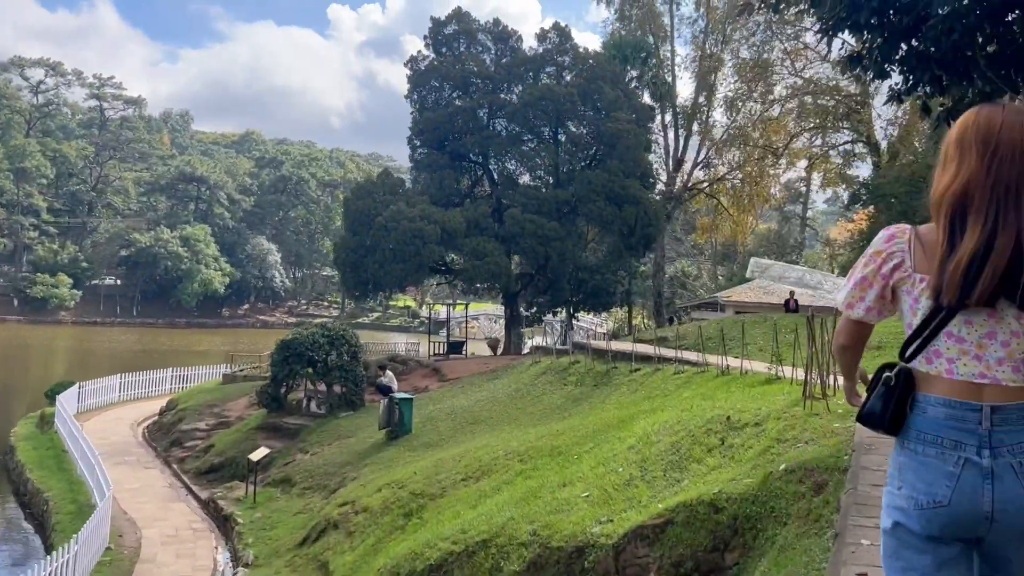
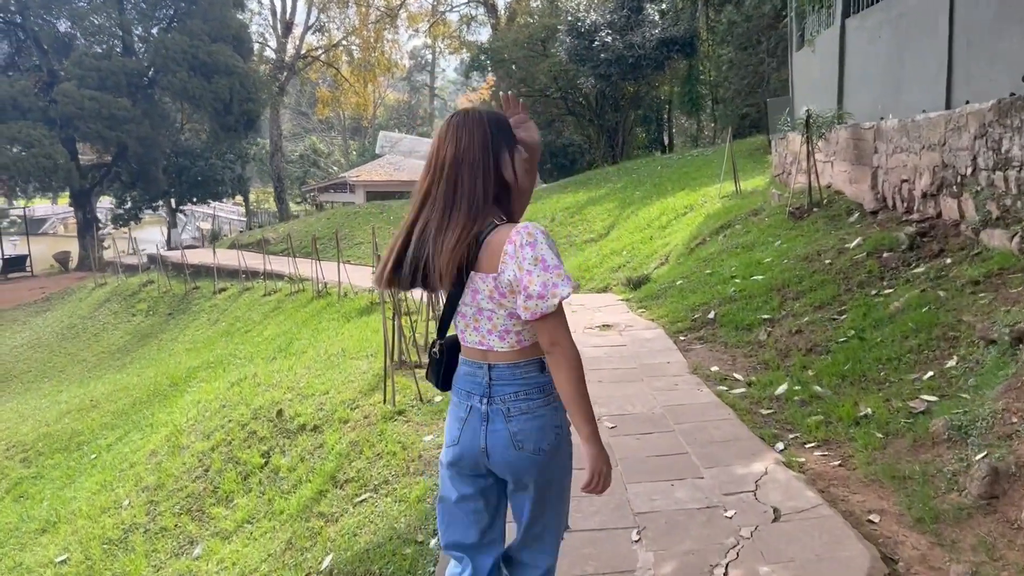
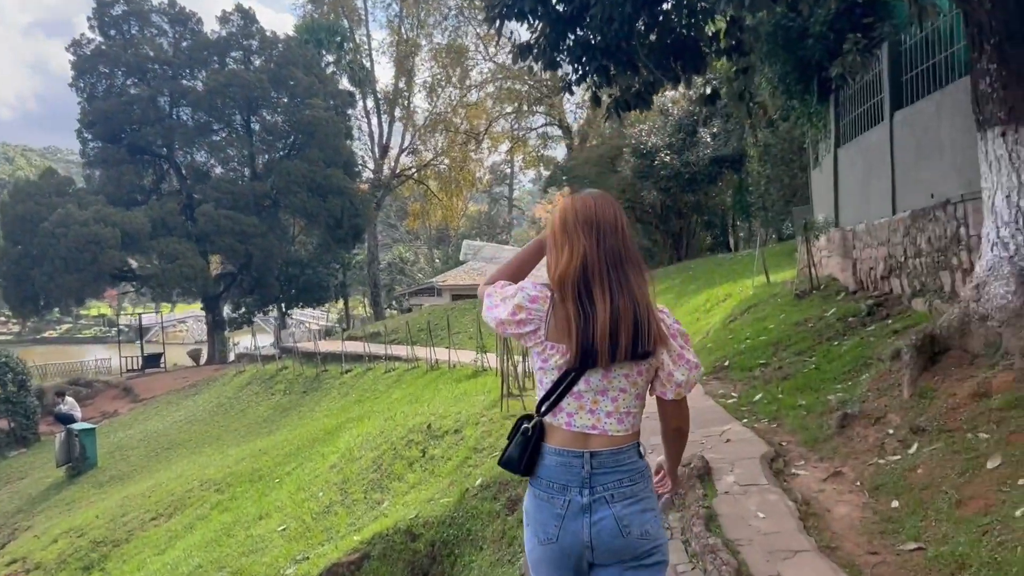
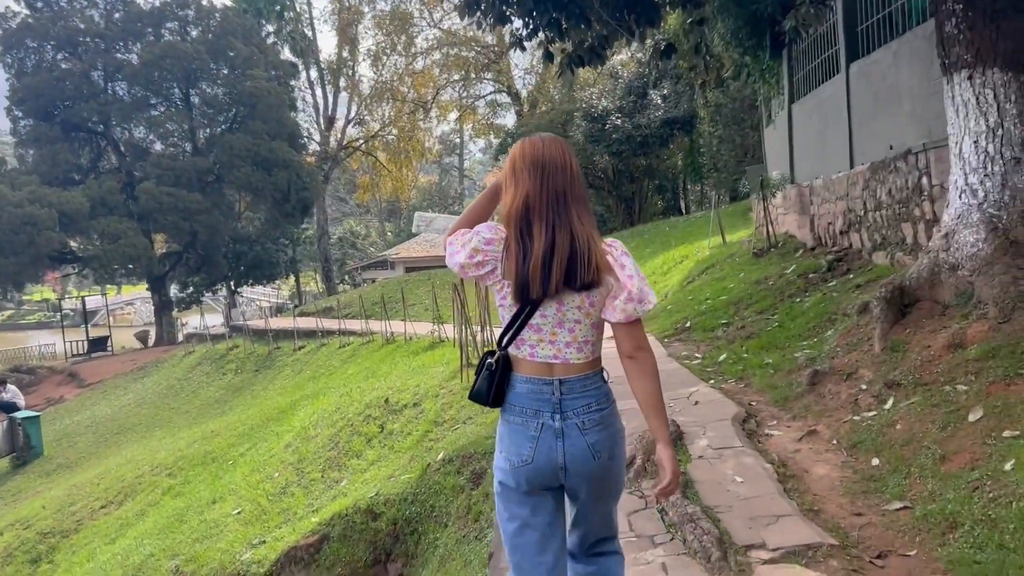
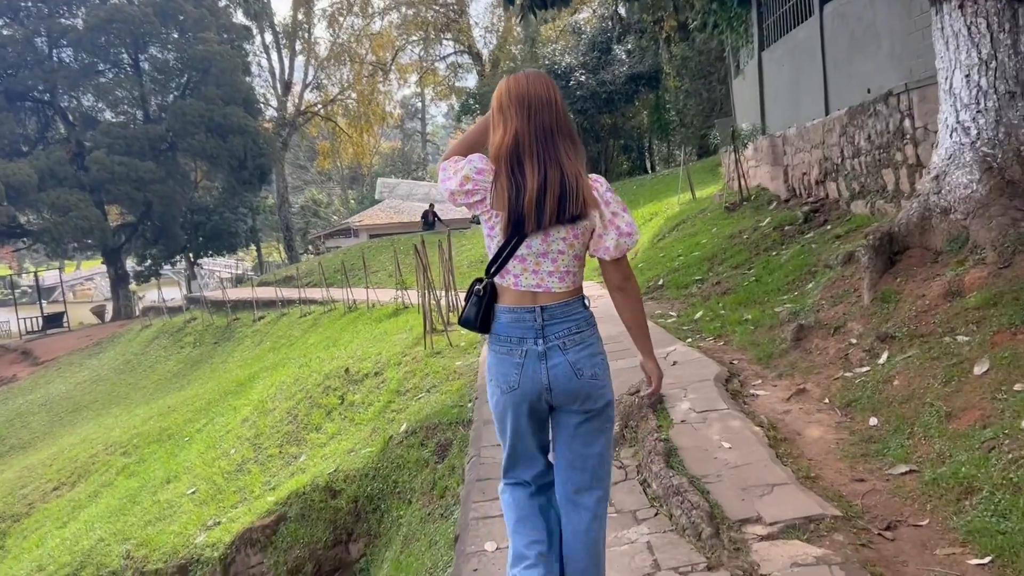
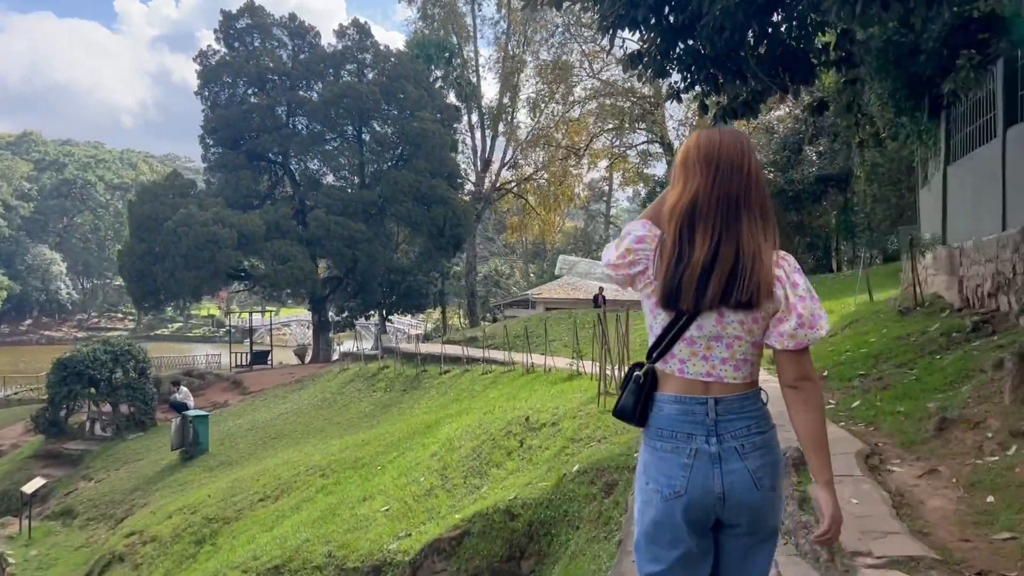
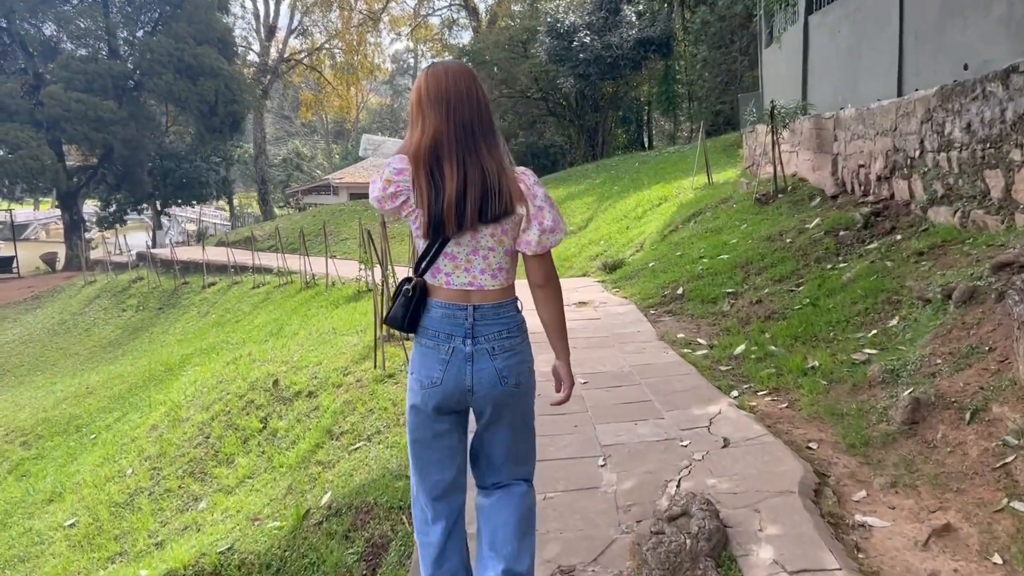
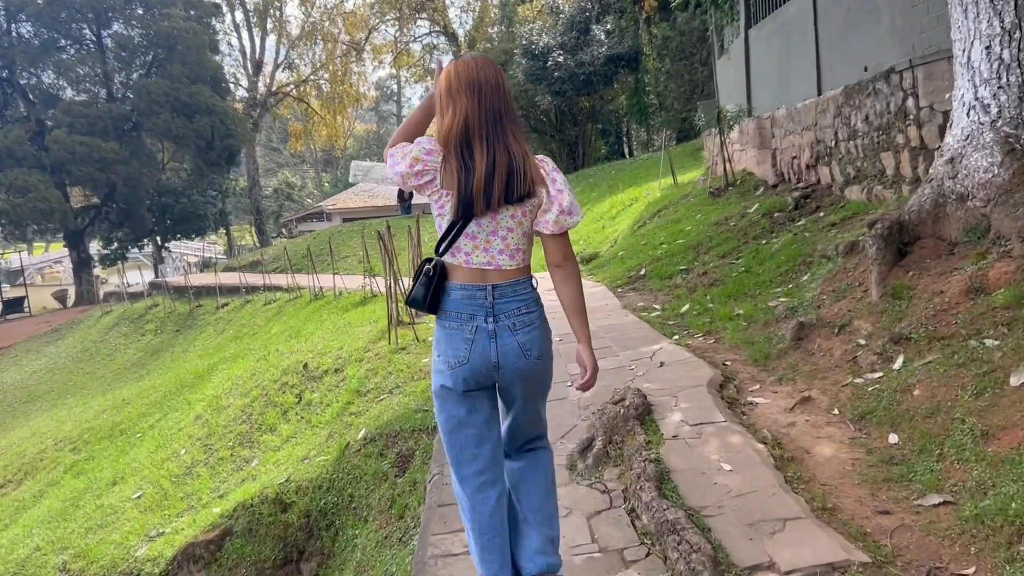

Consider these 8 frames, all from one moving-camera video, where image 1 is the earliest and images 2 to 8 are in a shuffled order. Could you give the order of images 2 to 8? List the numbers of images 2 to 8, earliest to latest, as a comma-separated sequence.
6, 3, 4, 5, 8, 7, 2
